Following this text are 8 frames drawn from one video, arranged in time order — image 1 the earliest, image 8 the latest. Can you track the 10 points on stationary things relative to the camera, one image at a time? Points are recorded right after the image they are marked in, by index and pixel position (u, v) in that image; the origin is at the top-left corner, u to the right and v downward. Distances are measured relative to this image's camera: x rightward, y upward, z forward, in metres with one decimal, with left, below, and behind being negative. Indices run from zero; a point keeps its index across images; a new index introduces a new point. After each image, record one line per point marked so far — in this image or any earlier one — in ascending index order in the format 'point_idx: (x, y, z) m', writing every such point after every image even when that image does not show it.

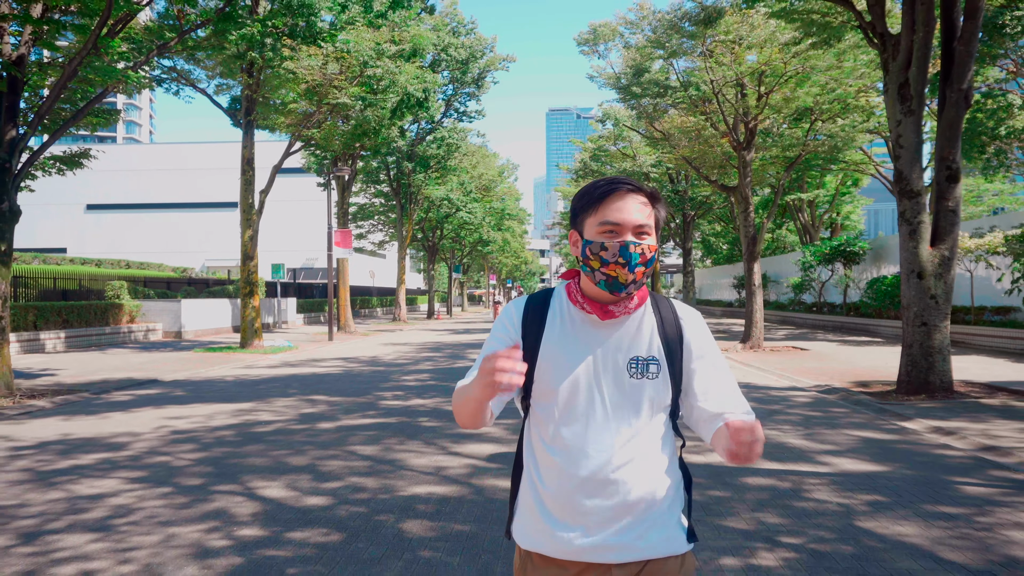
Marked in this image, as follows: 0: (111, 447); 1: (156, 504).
0: (-3.9, -1.5, +7.6) m
1: (-2.5, -1.5, +5.5) m
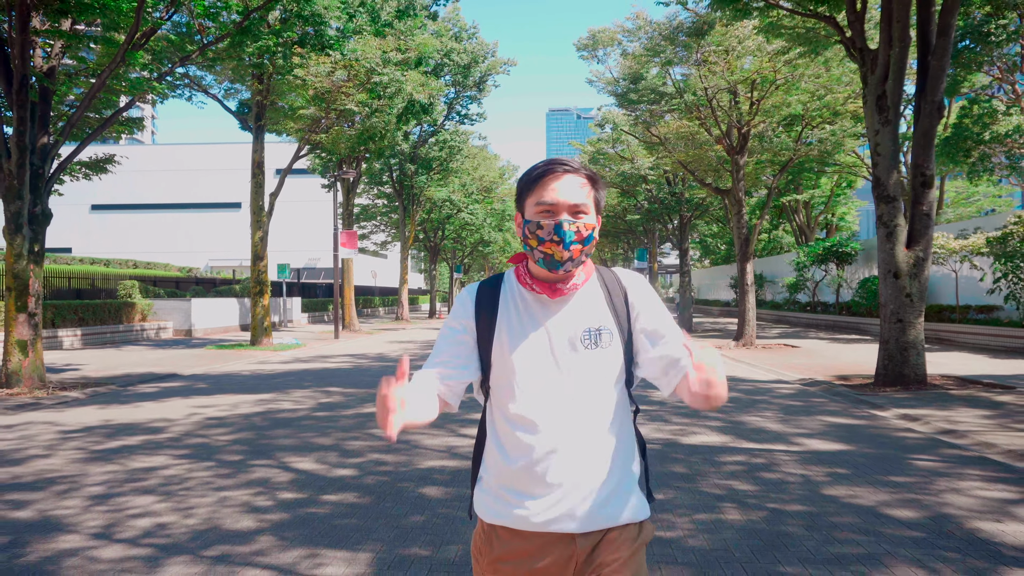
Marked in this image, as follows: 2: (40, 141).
0: (-3.9, -1.5, +8.3) m
1: (-2.4, -1.5, +6.2) m
2: (-7.5, +2.3, +12.4) m
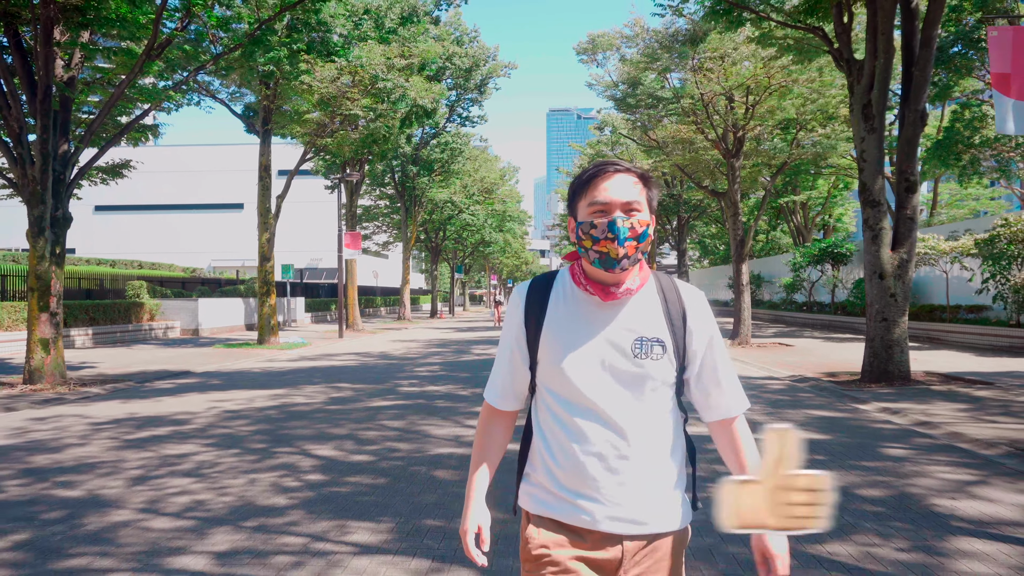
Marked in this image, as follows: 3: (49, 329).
0: (-3.8, -1.5, +8.8) m
1: (-2.4, -1.5, +6.8) m
2: (-7.5, +2.3, +12.9) m
3: (-7.6, -0.7, +12.7) m
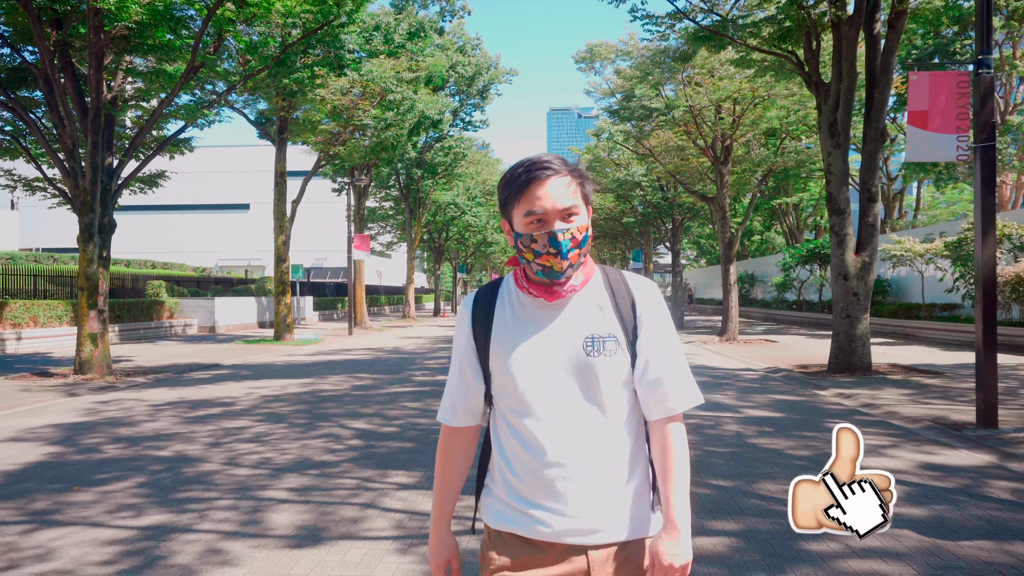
0: (-3.8, -1.5, +10.3) m
1: (-2.4, -1.5, +8.2) m
2: (-7.5, +2.3, +14.3) m
3: (-7.6, -0.7, +14.1) m
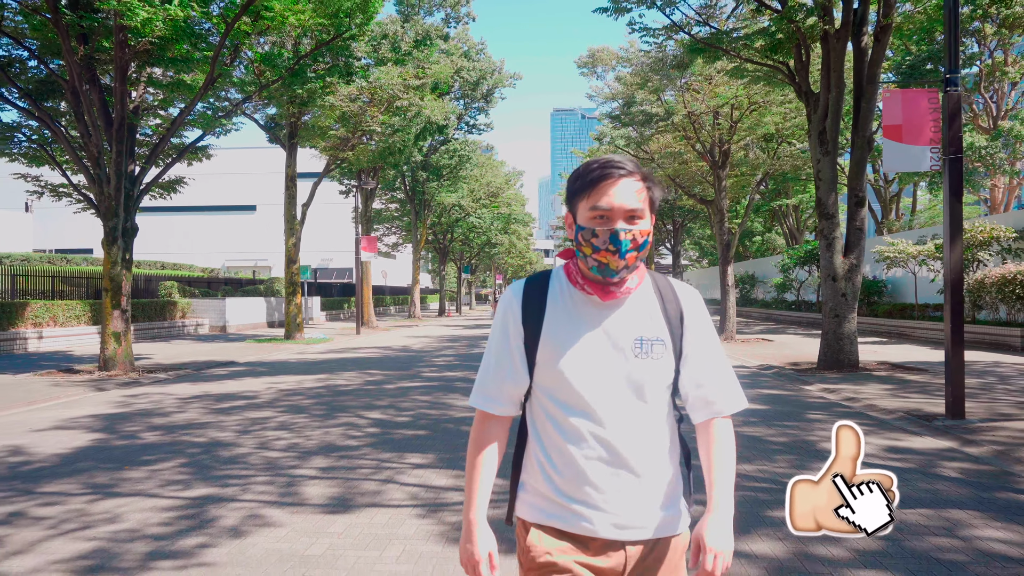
0: (-3.8, -1.5, +11.0) m
1: (-2.4, -1.5, +8.9) m
2: (-7.4, +2.3, +15.0) m
3: (-7.5, -0.7, +14.9) m
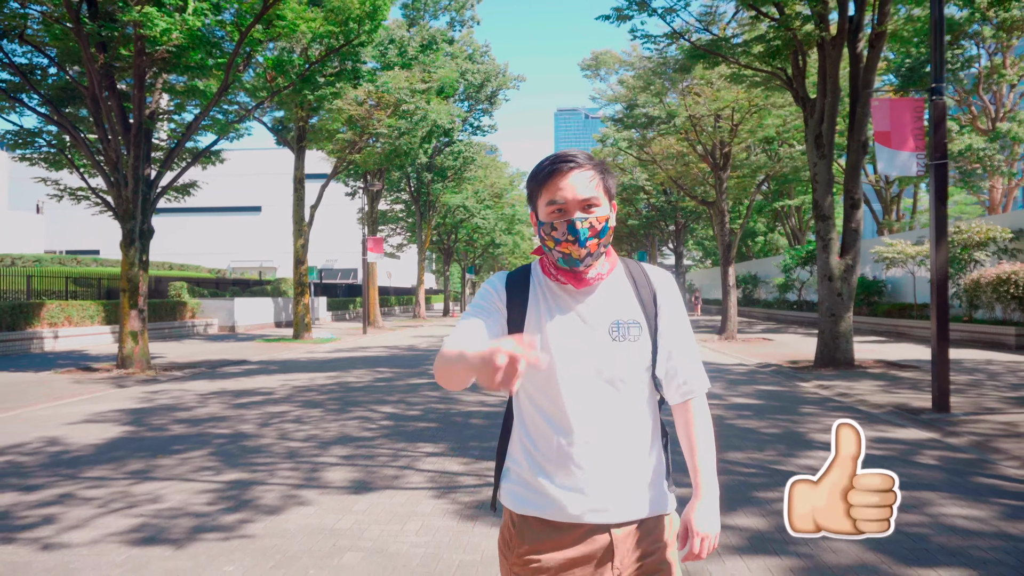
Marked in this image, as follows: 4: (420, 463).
0: (-3.7, -1.5, +11.4) m
1: (-2.3, -1.5, +9.3) m
2: (-7.3, +2.3, +15.5) m
3: (-7.4, -0.7, +15.3) m
4: (-0.8, -1.5, +6.5) m
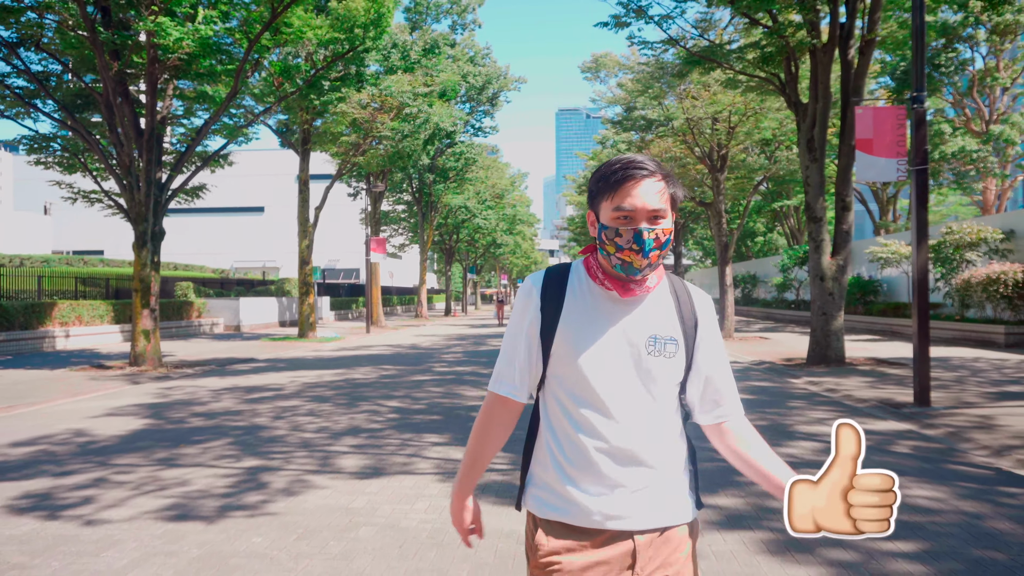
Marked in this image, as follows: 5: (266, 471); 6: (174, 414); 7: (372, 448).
0: (-3.7, -1.5, +11.9) m
1: (-2.3, -1.5, +9.8) m
2: (-7.3, +2.3, +16.0) m
3: (-7.4, -0.7, +15.8) m
4: (-0.8, -1.5, +6.9) m
5: (-2.0, -1.5, +6.2) m
6: (-4.1, -1.5, +9.3) m
7: (-1.3, -1.5, +7.1) m
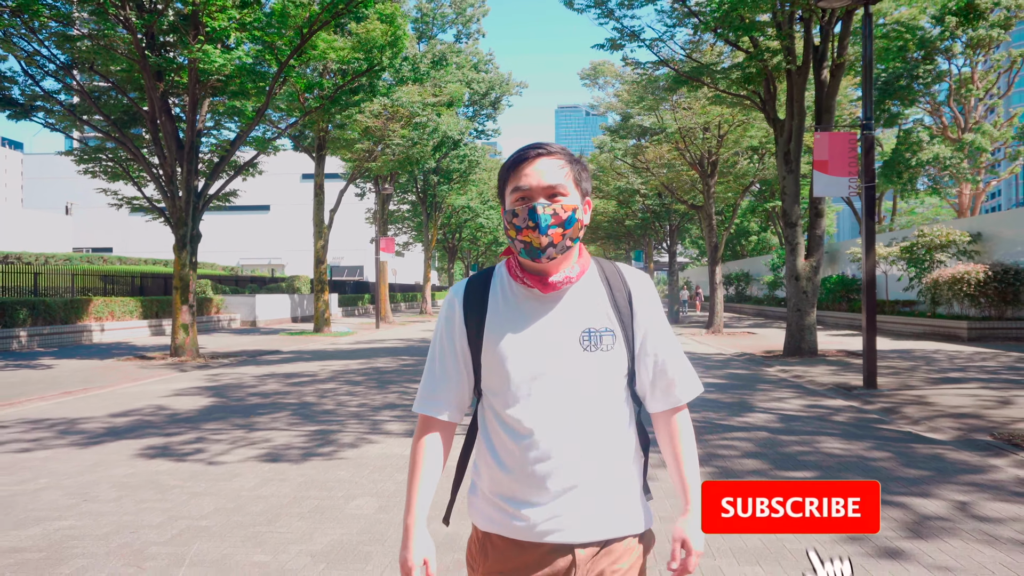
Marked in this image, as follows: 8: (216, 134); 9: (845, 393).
0: (-3.6, -1.5, +13.5) m
1: (-2.2, -1.5, +11.4) m
2: (-7.2, +2.3, +17.6) m
3: (-7.3, -0.6, +17.4) m
4: (-0.7, -1.5, +8.6) m
5: (-1.9, -1.5, +7.9) m
6: (-4.0, -1.5, +10.9) m
7: (-1.2, -1.5, +8.8) m
8: (-7.3, +3.8, +19.2) m
9: (+4.7, -1.5, +11.0) m
